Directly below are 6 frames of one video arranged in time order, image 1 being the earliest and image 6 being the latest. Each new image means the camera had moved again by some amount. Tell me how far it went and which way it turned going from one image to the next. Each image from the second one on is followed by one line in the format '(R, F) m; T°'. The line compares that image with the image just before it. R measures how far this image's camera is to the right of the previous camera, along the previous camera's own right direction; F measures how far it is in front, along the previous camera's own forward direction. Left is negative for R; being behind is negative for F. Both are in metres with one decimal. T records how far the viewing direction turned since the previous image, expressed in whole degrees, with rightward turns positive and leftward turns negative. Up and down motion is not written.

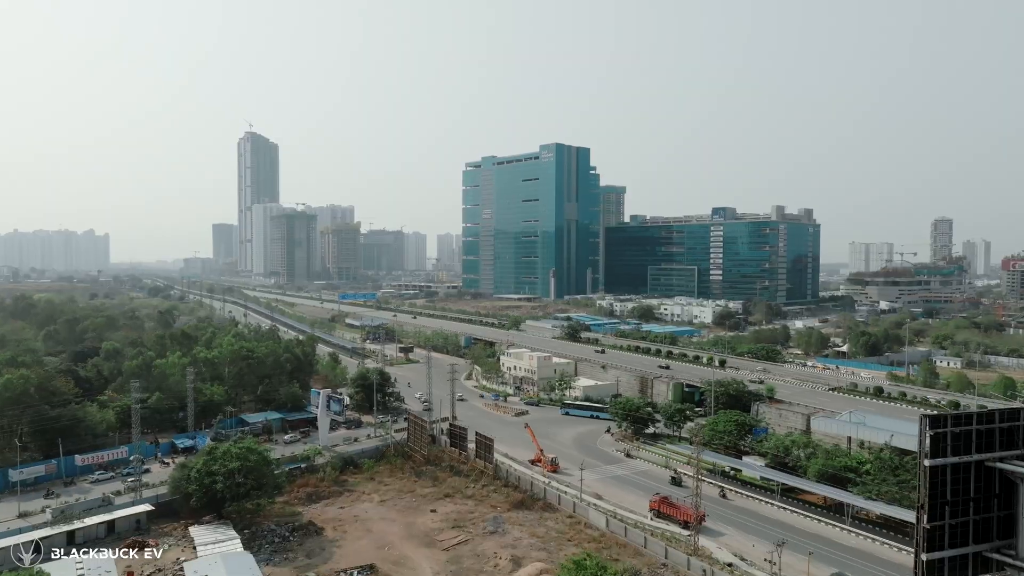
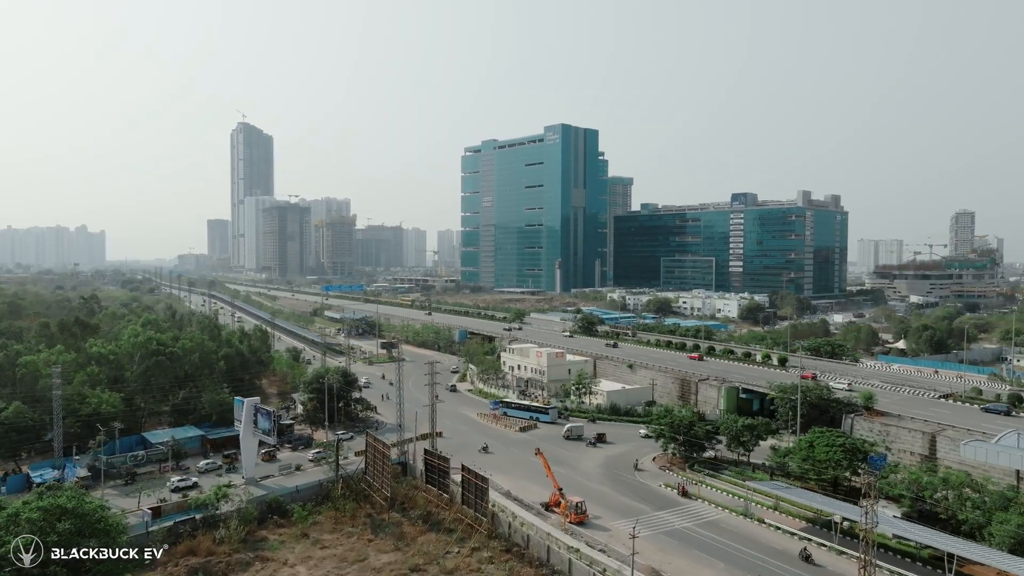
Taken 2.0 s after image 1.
(-0.1, +10.2) m; 0°
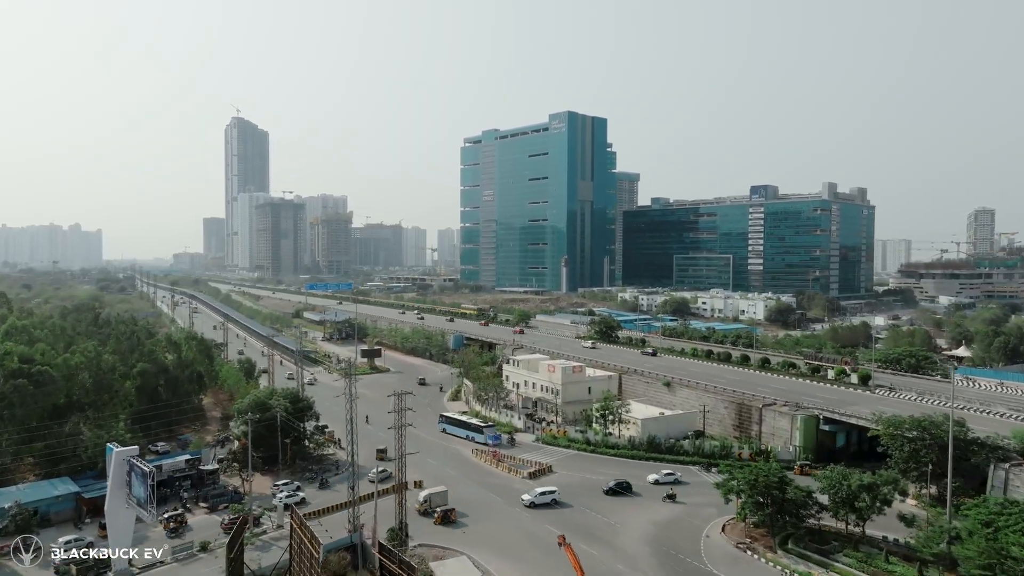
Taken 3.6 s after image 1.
(-0.2, +8.4) m; 0°
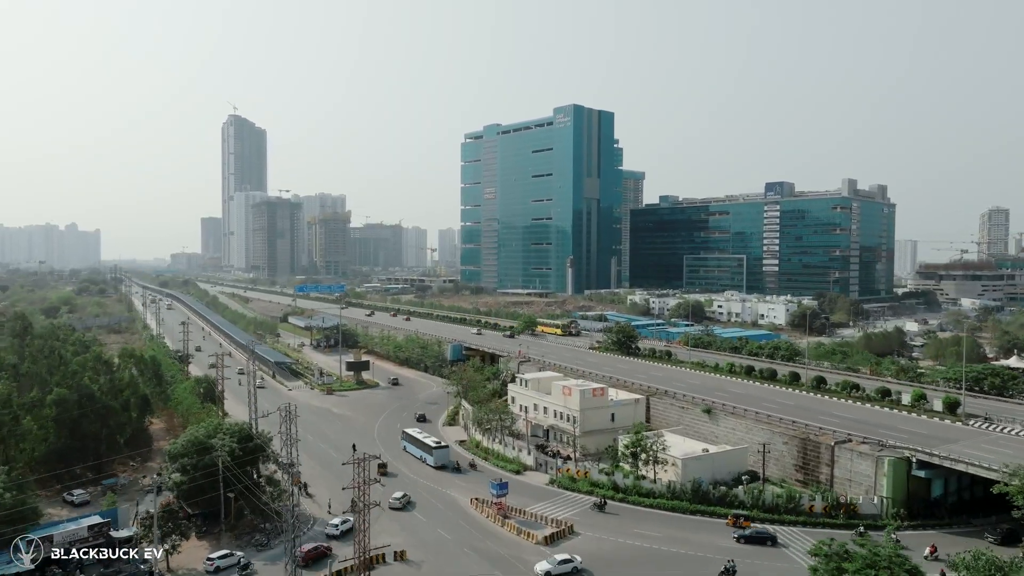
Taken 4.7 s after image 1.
(-0.2, +5.4) m; 0°
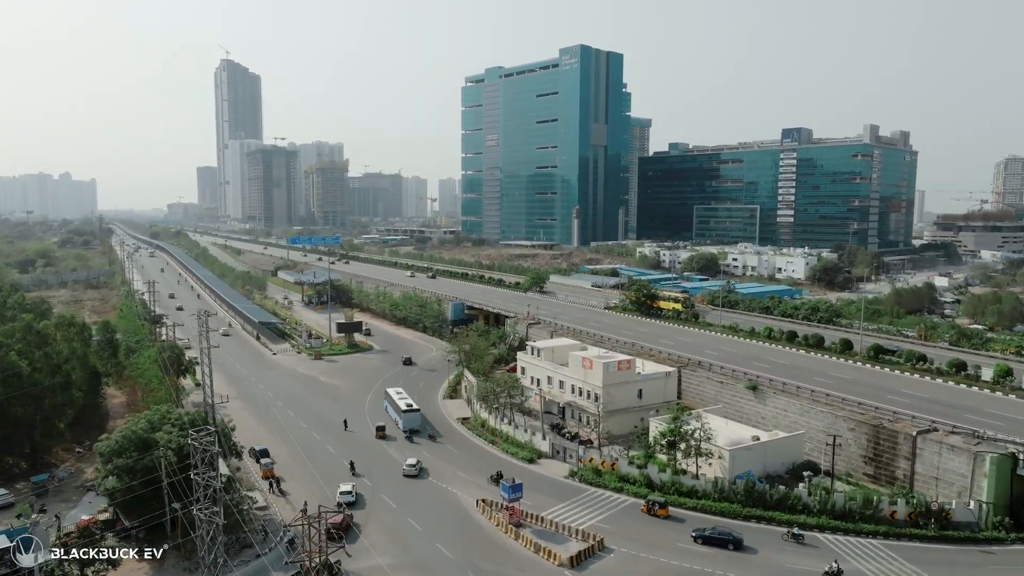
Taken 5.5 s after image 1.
(-0.3, +4.0) m; 0°
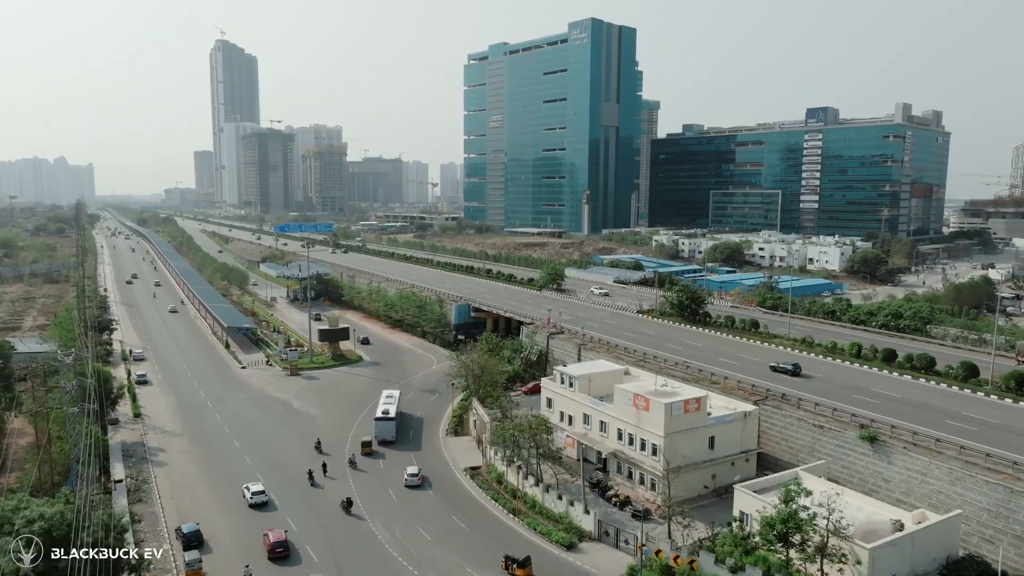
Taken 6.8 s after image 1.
(-0.6, +6.0) m; 0°
